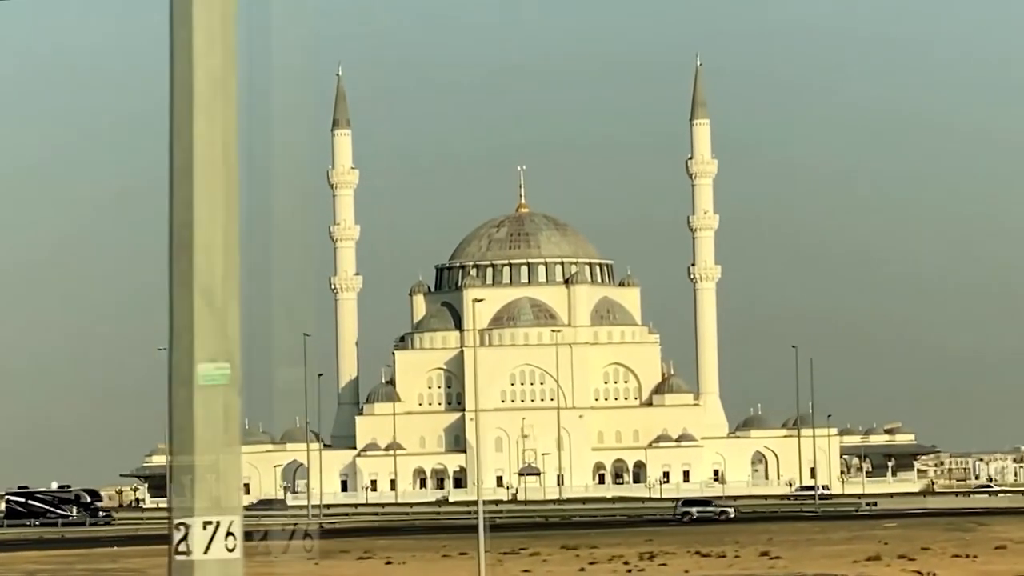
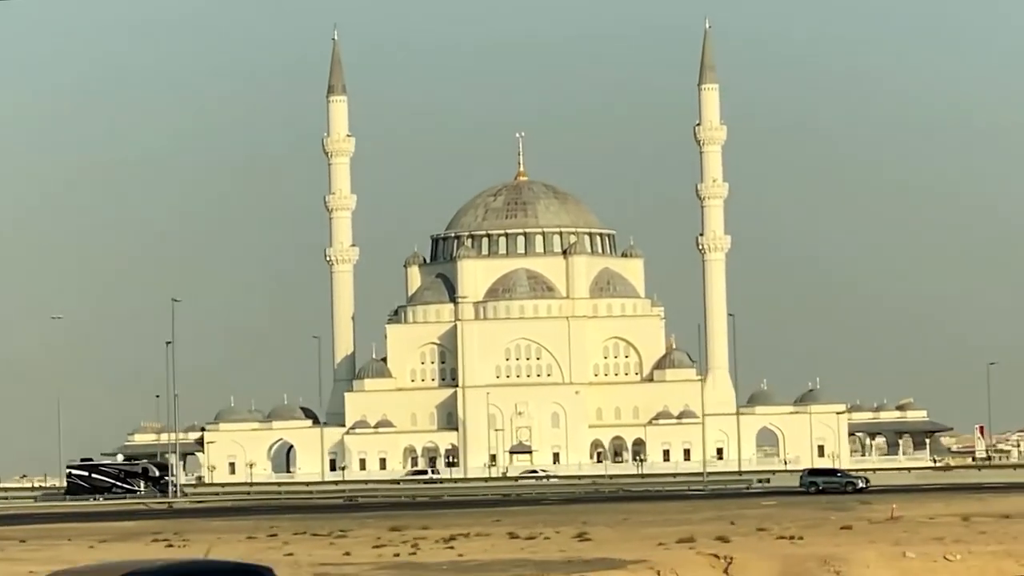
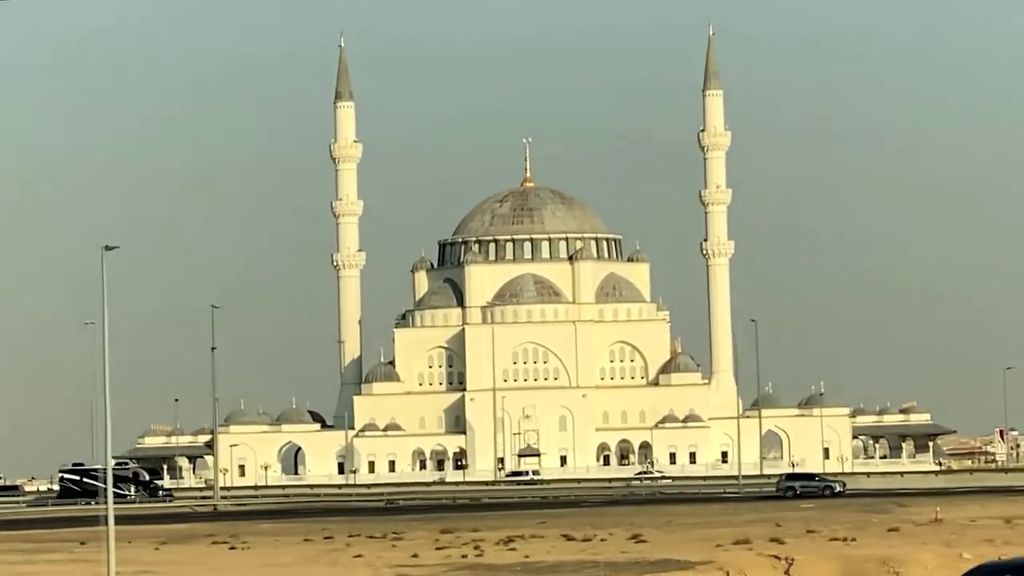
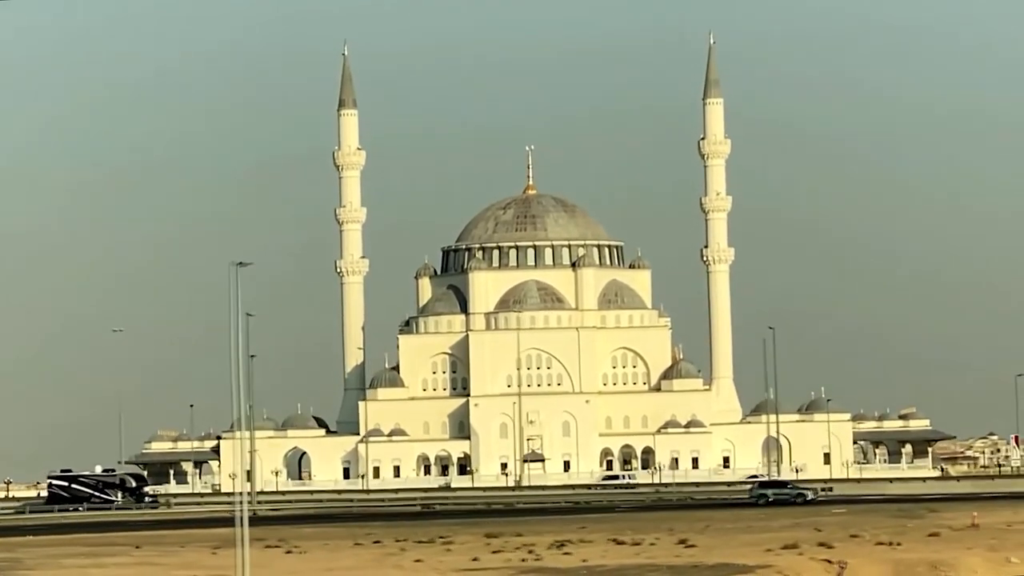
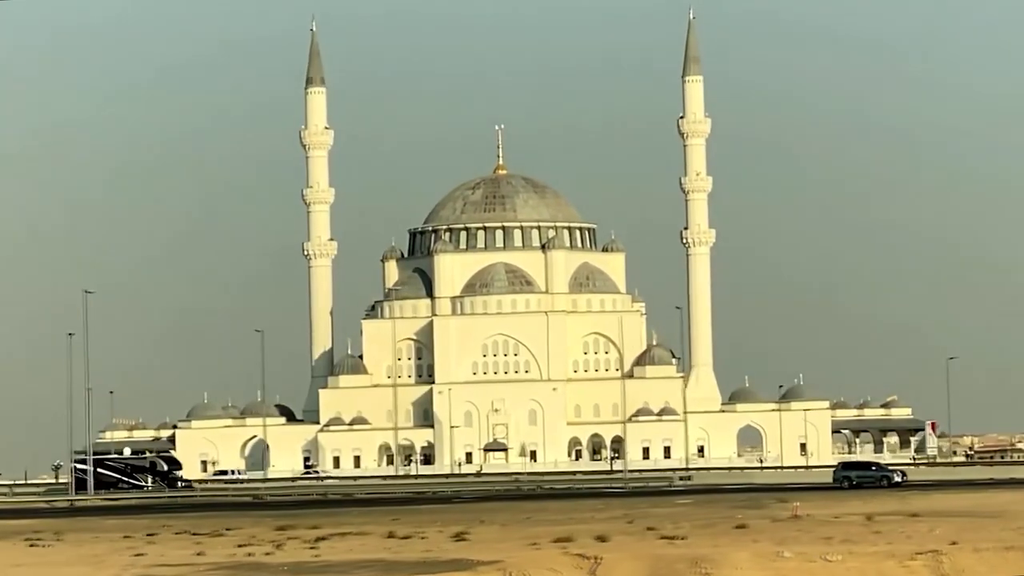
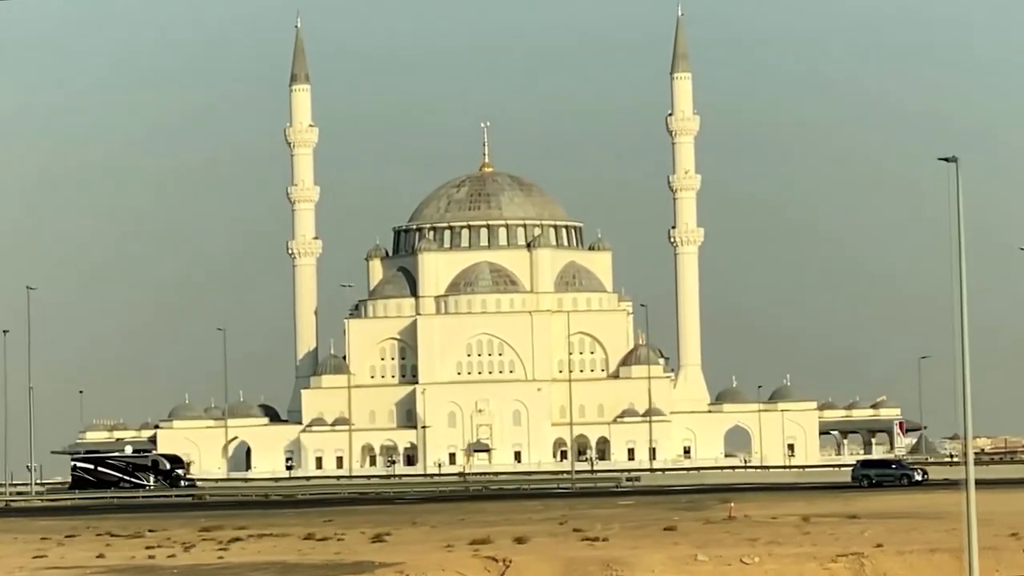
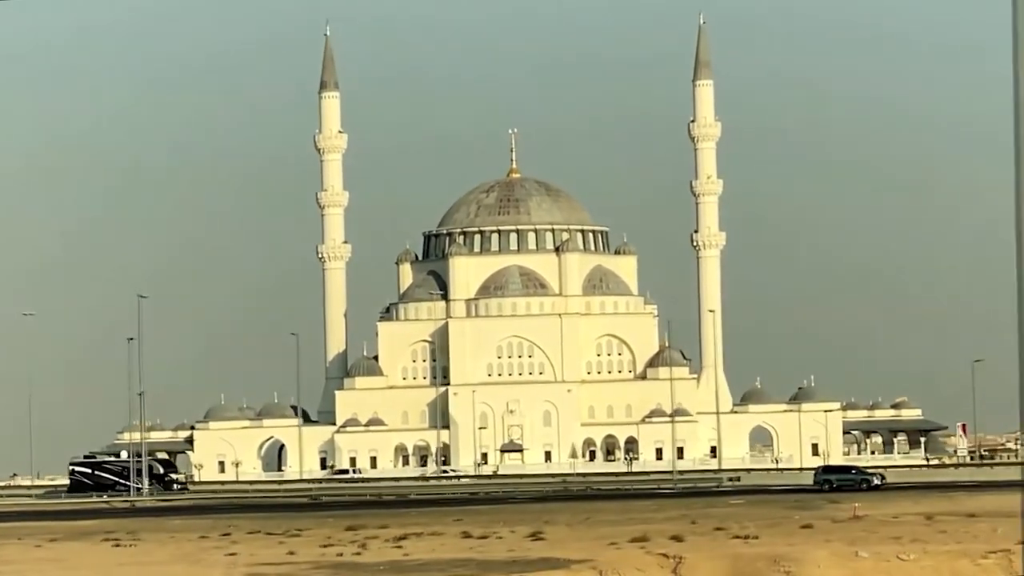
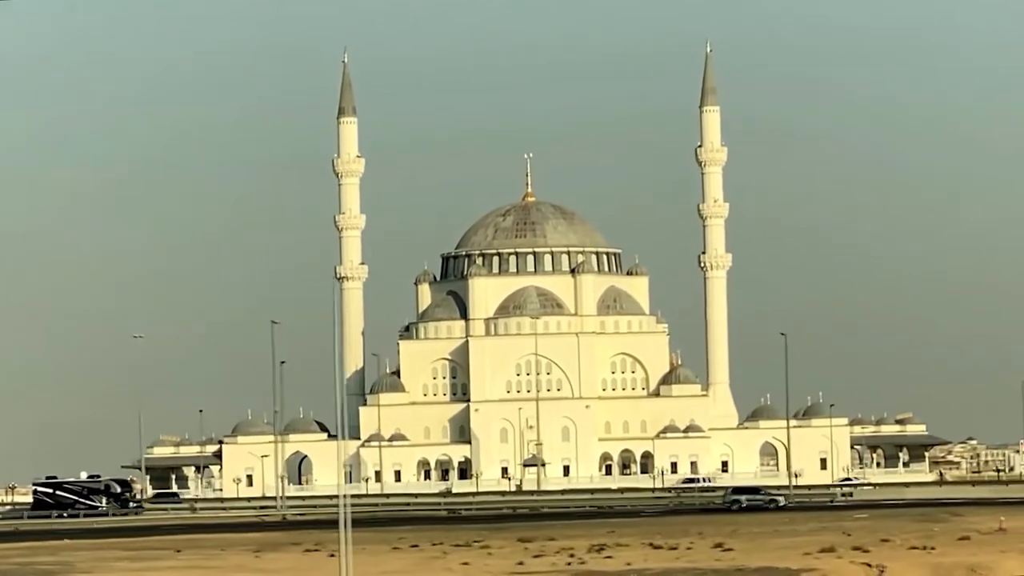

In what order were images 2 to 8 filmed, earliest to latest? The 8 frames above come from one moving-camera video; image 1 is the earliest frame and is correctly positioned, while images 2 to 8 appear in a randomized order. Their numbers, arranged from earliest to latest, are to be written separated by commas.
8, 4, 3, 2, 7, 5, 6
